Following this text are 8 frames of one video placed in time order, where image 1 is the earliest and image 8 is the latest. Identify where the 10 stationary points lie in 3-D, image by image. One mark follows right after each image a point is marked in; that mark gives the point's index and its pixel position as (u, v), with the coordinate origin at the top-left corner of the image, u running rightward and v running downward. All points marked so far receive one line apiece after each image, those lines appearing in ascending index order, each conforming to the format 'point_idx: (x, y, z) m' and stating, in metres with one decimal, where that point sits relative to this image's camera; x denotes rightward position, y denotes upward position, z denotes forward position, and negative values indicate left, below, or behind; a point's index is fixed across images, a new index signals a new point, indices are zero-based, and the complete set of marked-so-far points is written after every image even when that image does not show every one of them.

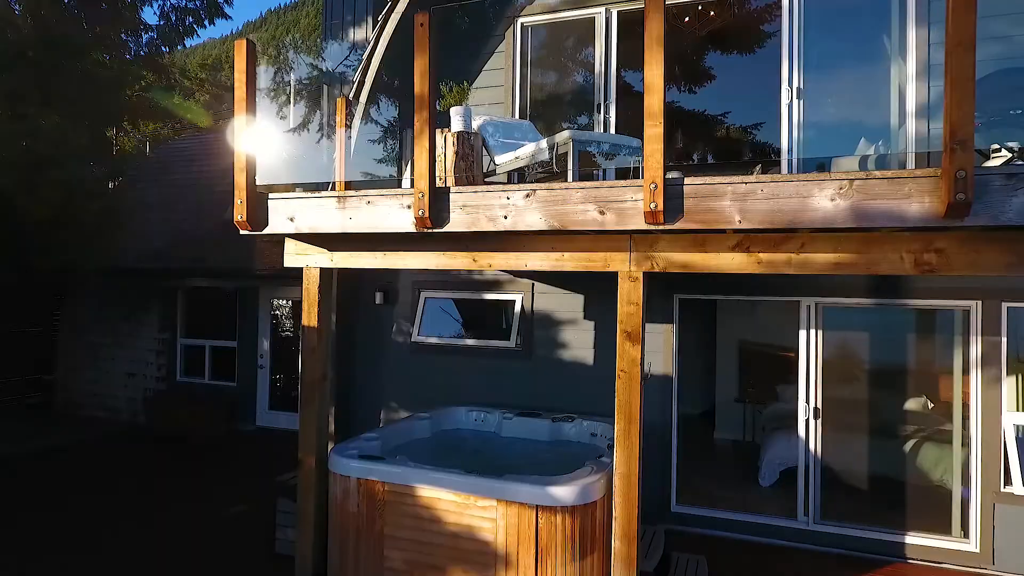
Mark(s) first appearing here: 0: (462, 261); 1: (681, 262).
0: (-0.4, +0.2, +4.0) m
1: (+1.2, +0.2, +3.4) m
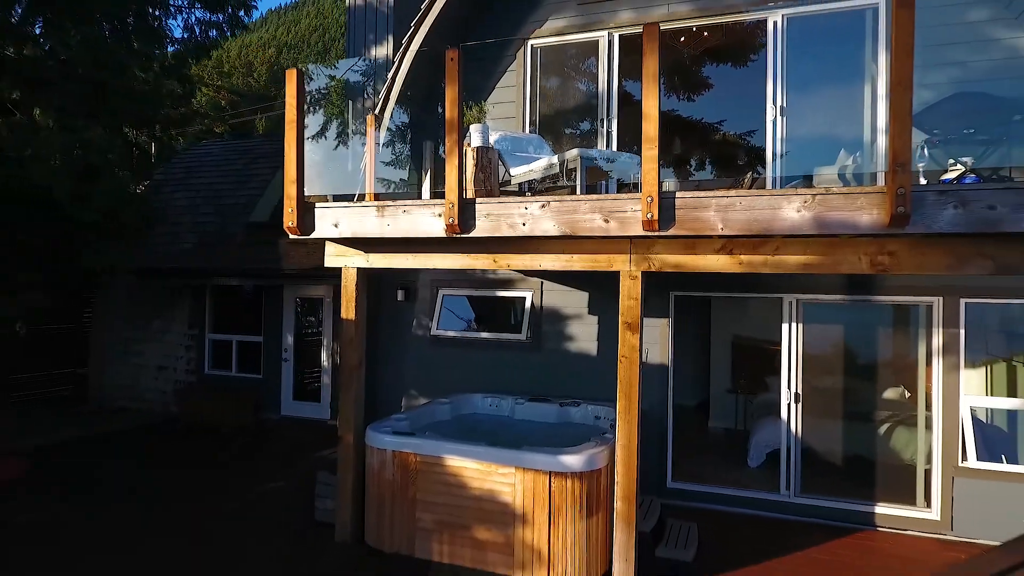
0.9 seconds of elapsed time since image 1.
0: (-0.3, +0.3, +4.5) m
1: (+1.3, +0.2, +4.0) m
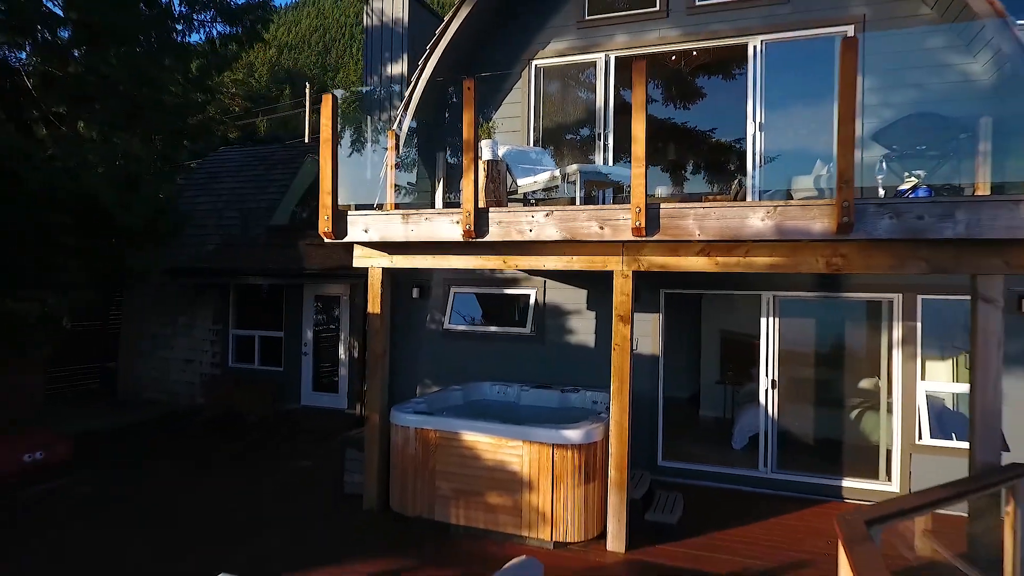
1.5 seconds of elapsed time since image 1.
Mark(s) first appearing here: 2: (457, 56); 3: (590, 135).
0: (-0.2, +0.3, +5.2) m
1: (+1.4, +0.2, +4.6) m
2: (-0.7, +3.3, +6.9) m
3: (+1.1, +2.3, +6.5) m
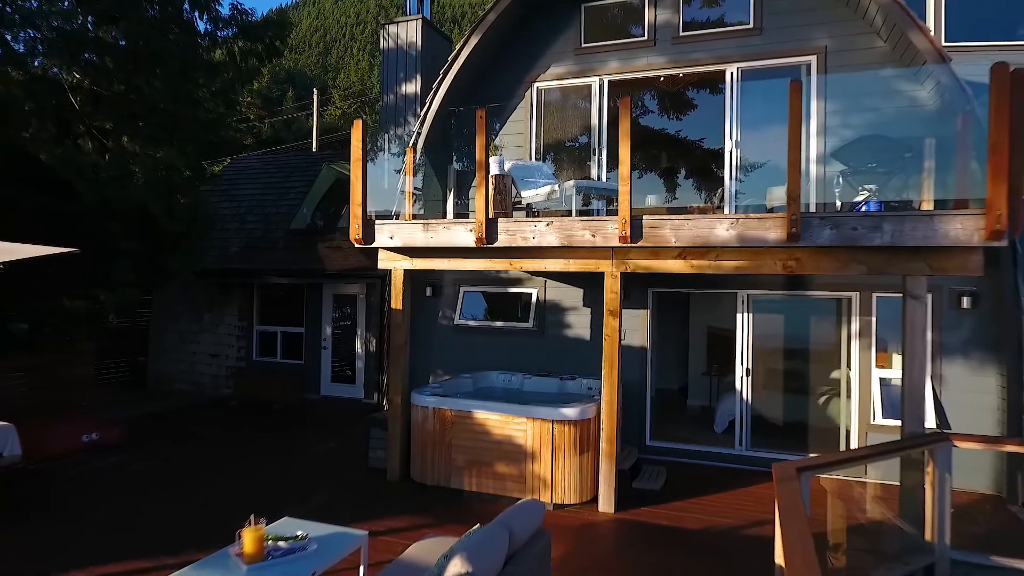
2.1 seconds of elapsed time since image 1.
0: (-0.1, +0.3, +5.9) m
1: (+1.4, +0.3, +5.4) m
2: (-0.6, +3.3, +7.7) m
3: (+1.1, +2.3, +7.3) m
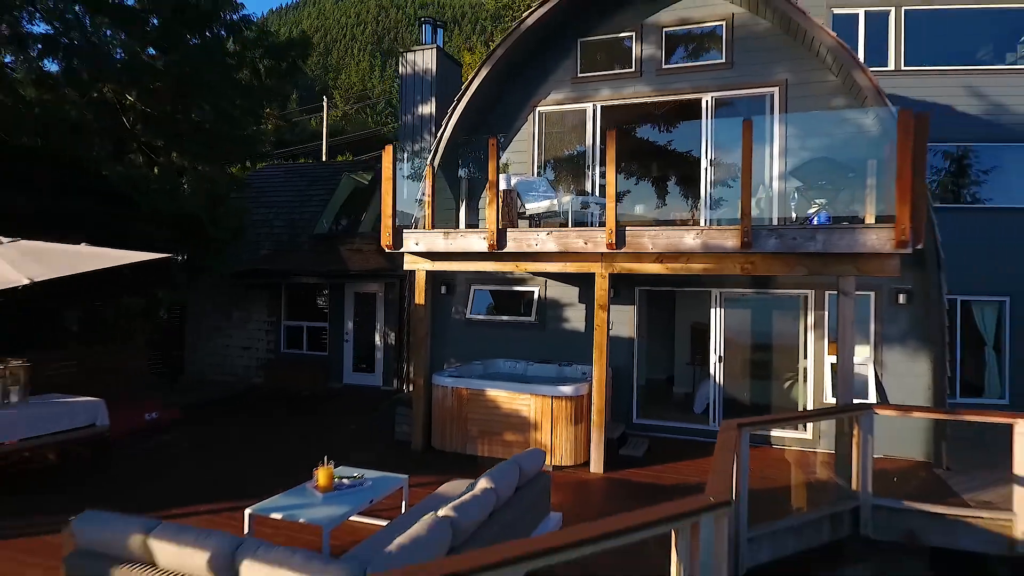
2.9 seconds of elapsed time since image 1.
0: (0.0, +0.3, +7.0) m
1: (+1.5, +0.3, +6.5) m
2: (-0.6, +3.3, +8.8) m
3: (+1.2, +2.4, +8.4) m
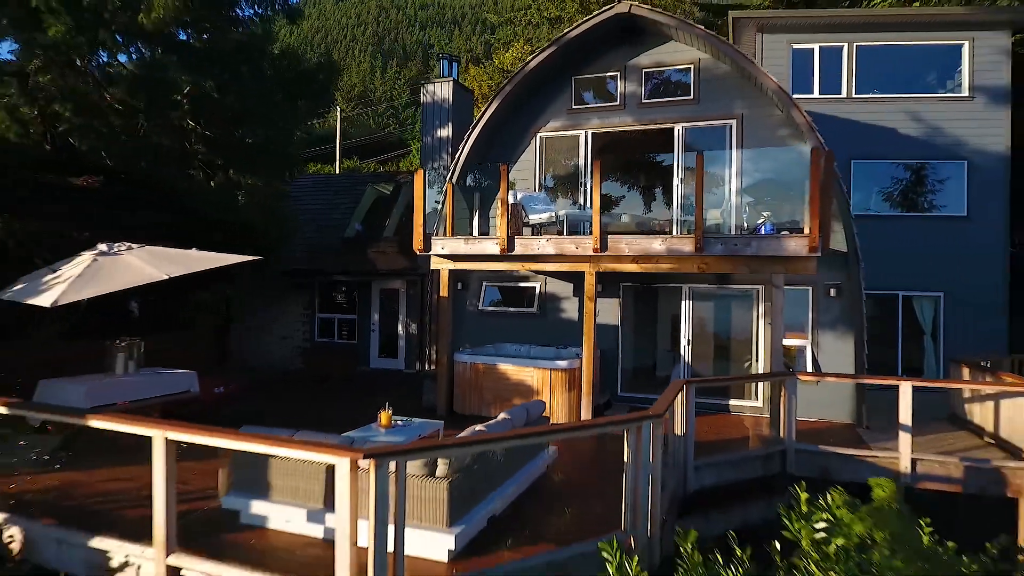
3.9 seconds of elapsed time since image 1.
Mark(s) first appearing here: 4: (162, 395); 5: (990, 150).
0: (+0.1, +0.4, +8.7) m
1: (+1.7, +0.4, +8.2) m
2: (-0.4, +3.4, +10.5) m
3: (+1.3, +2.4, +10.1) m
4: (-5.7, -1.8, +8.0) m
5: (+11.8, +3.4, +12.0) m
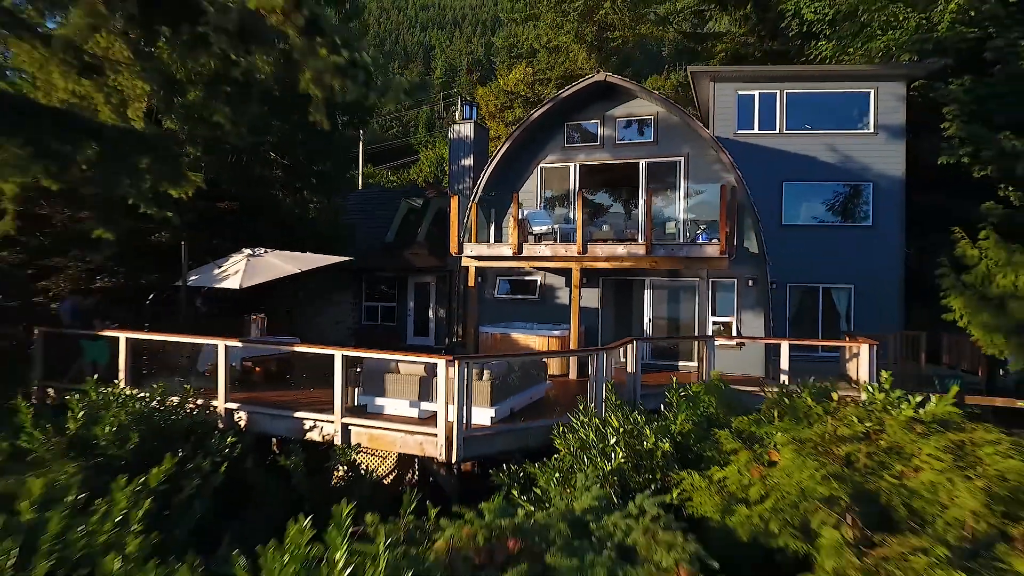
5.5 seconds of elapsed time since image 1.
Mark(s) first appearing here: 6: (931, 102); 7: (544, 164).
0: (+0.3, +0.6, +12.2) m
1: (+1.9, +0.6, +11.6) m
2: (-0.2, +3.6, +14.0) m
3: (+1.6, +2.6, +13.6) m
4: (-5.5, -1.6, +11.4) m
5: (+12.1, +3.6, +15.5) m
6: (+14.7, +6.5, +17.1) m
7: (+0.8, +3.6, +13.9) m
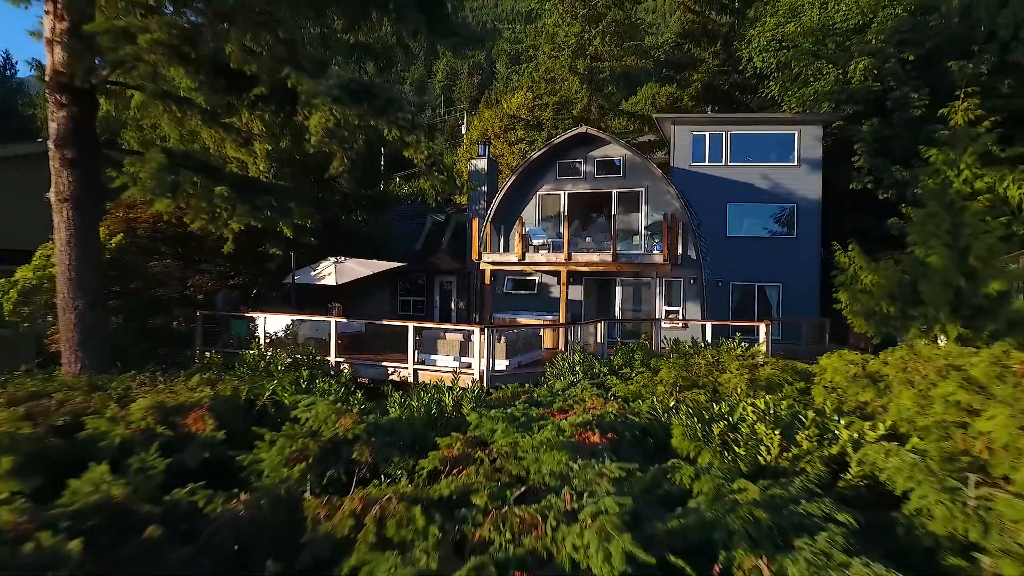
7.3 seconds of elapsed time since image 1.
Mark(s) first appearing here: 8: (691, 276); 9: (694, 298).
0: (+0.5, +0.7, +16.7) m
1: (+2.1, +0.6, +16.1) m
2: (0.0, +3.7, +18.5) m
3: (+1.7, +2.7, +18.0) m
4: (-5.3, -1.5, +15.9) m
5: (+12.2, +3.7, +20.0) m
6: (+14.9, +6.6, +21.6) m
7: (+1.0, +3.7, +18.4) m
8: (+6.2, +0.4, +16.8) m
9: (+6.3, -0.4, +16.8) m
